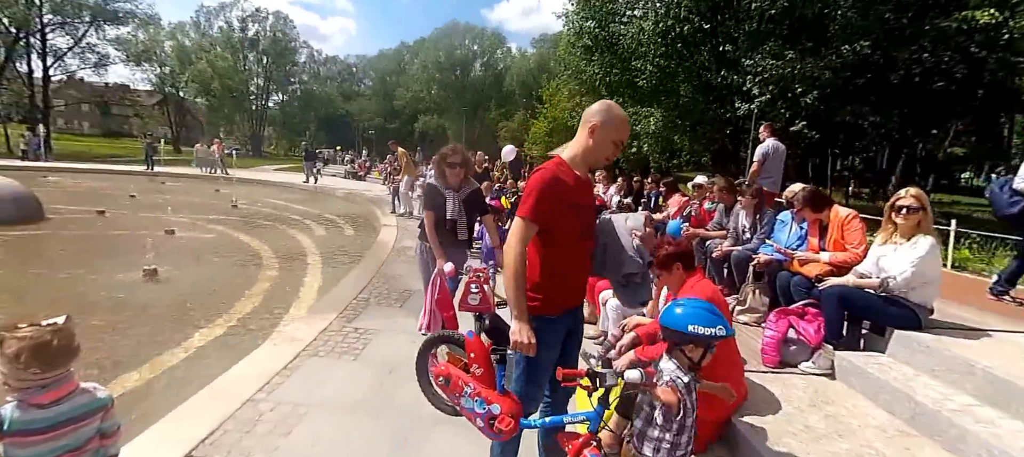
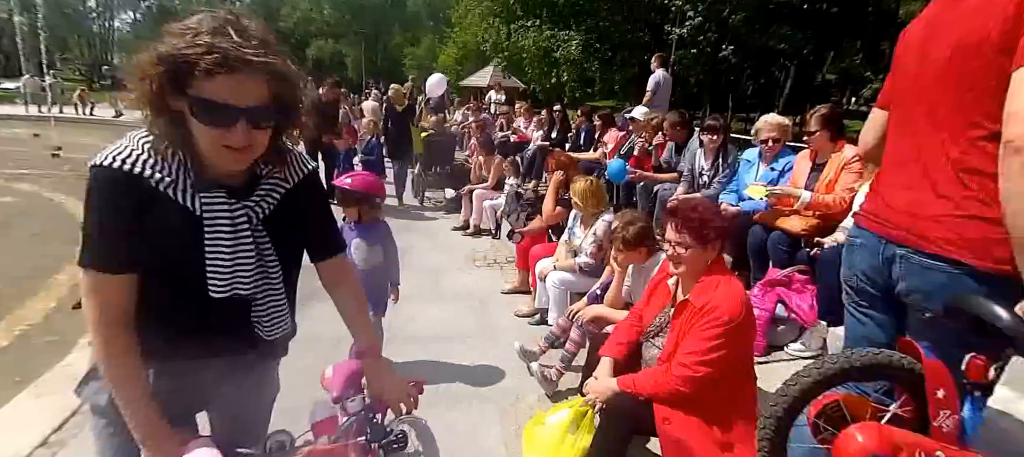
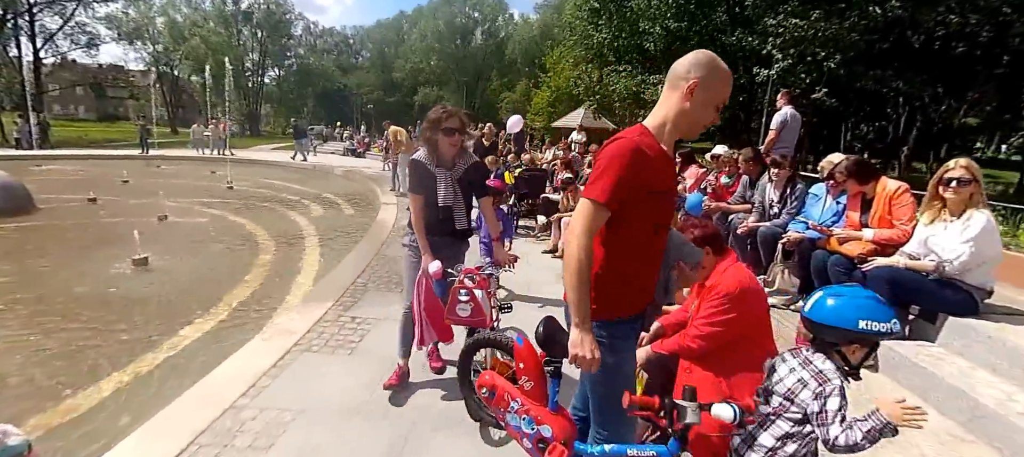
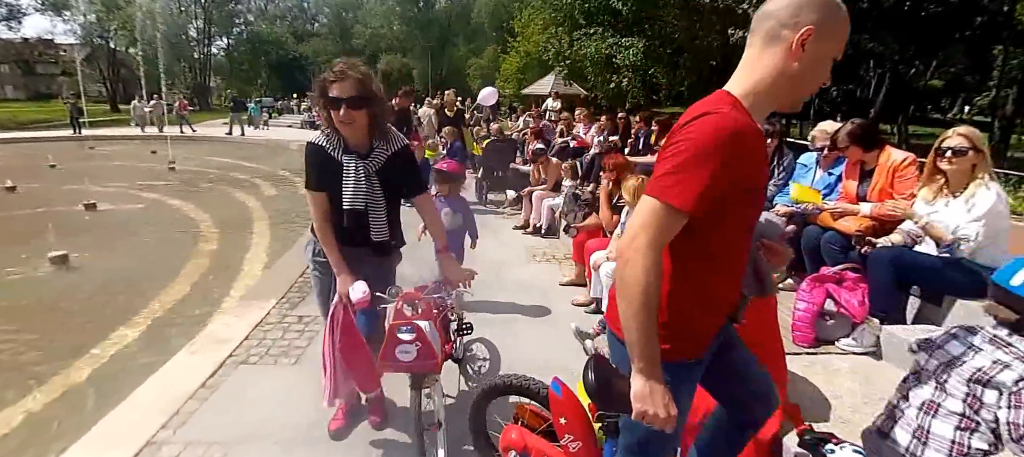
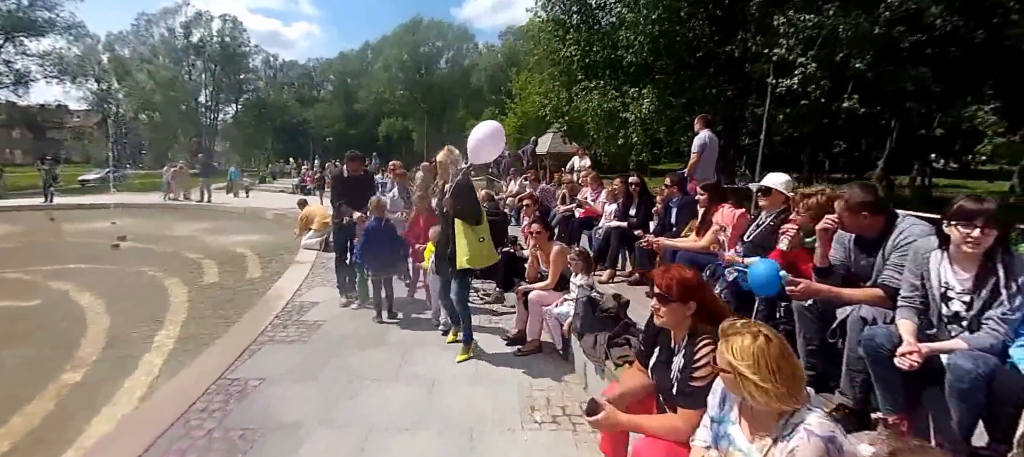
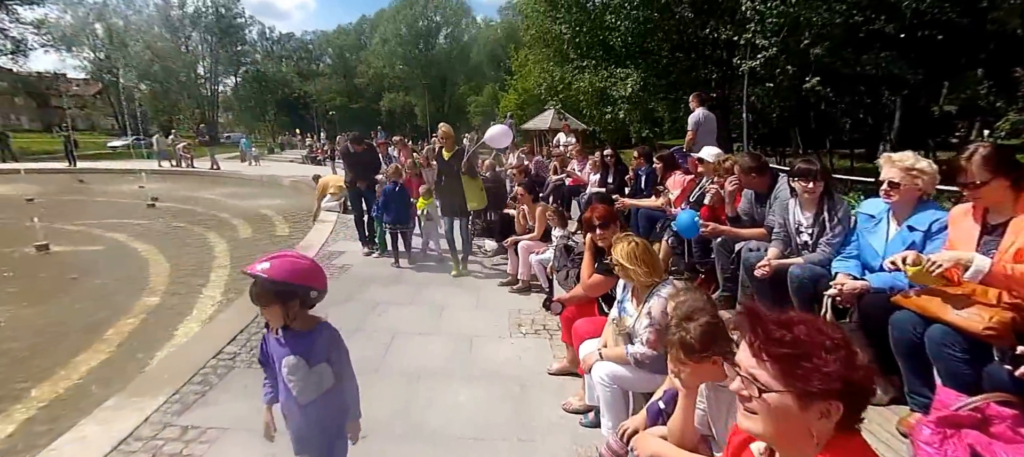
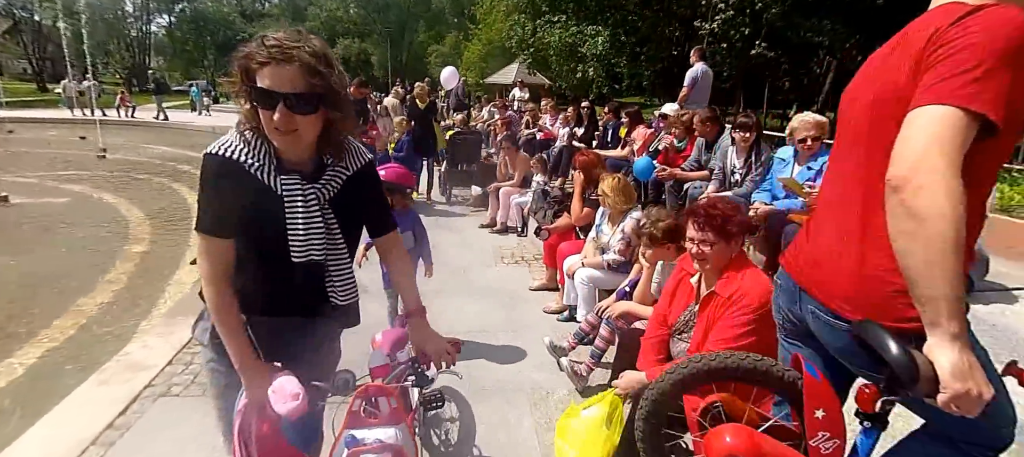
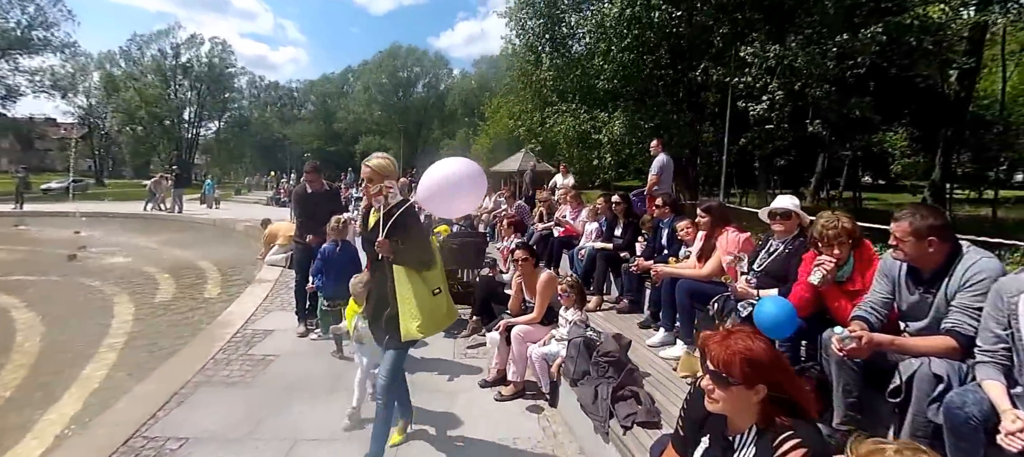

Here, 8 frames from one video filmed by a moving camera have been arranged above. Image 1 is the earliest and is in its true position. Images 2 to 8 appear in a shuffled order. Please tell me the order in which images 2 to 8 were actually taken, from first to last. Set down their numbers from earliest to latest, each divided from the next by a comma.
3, 4, 7, 2, 6, 5, 8
